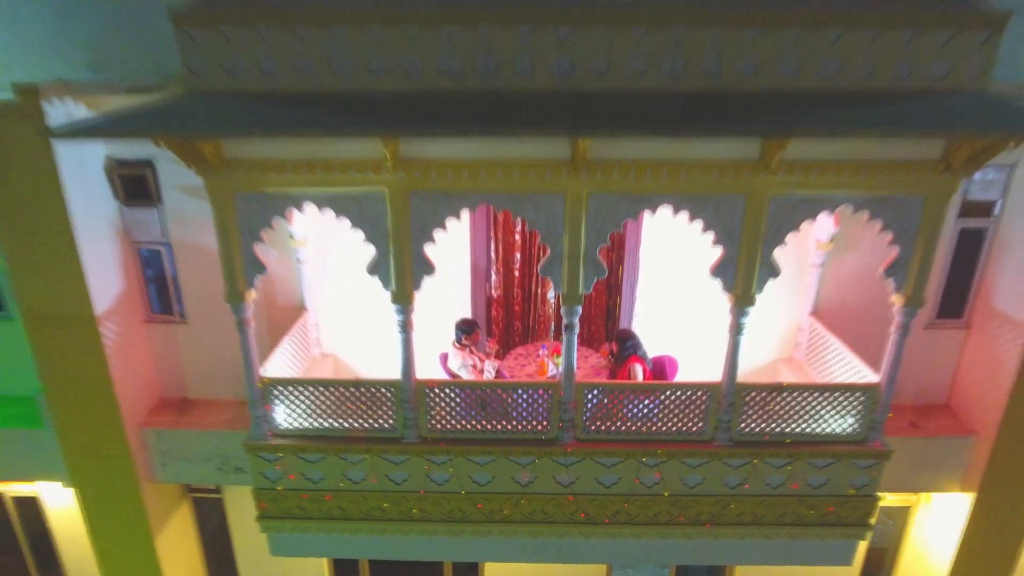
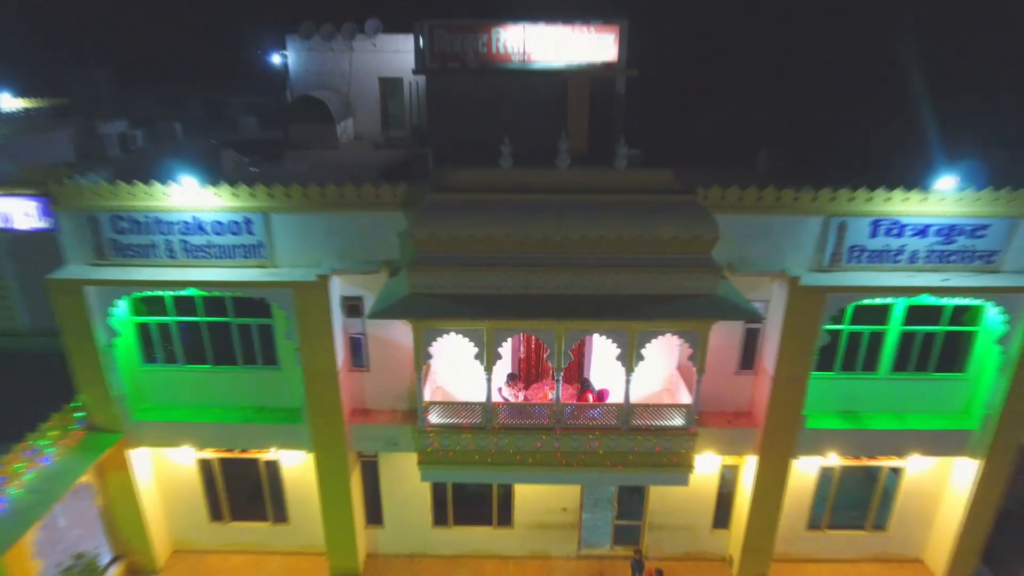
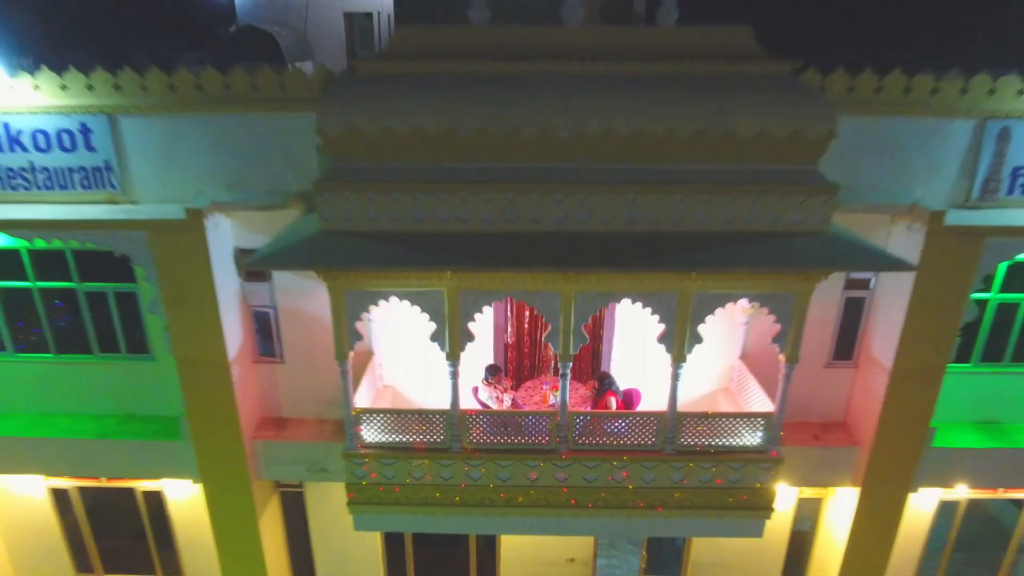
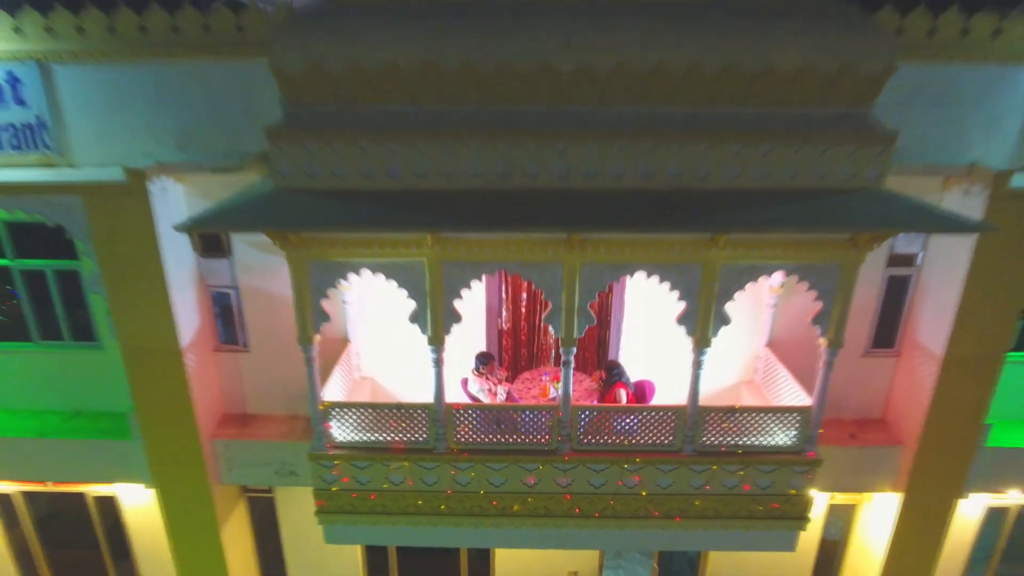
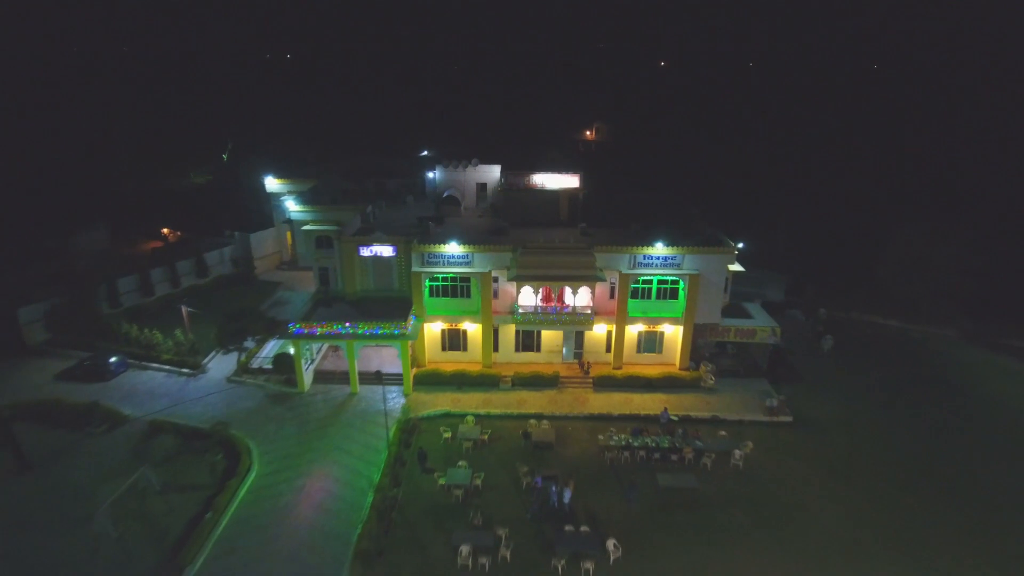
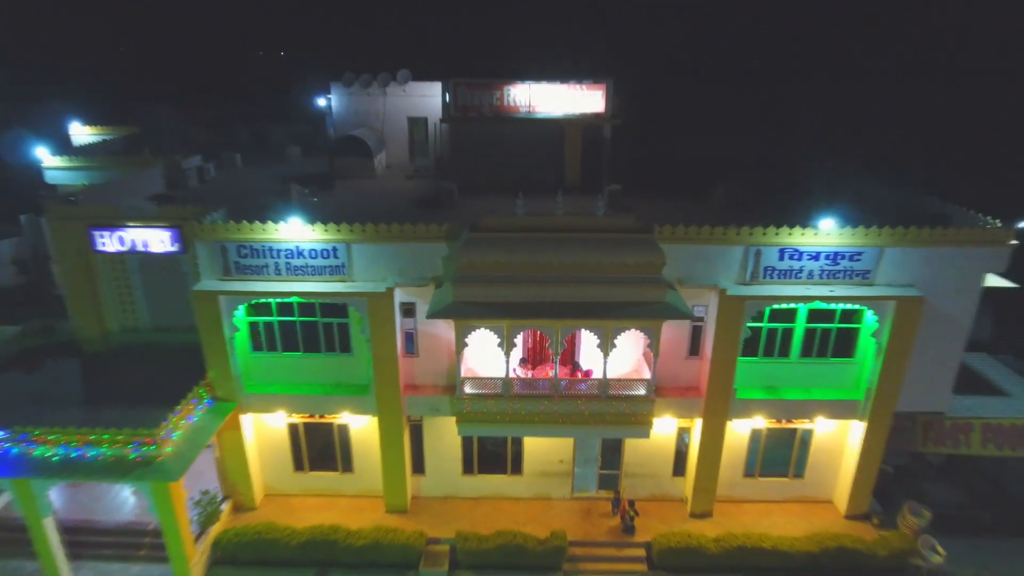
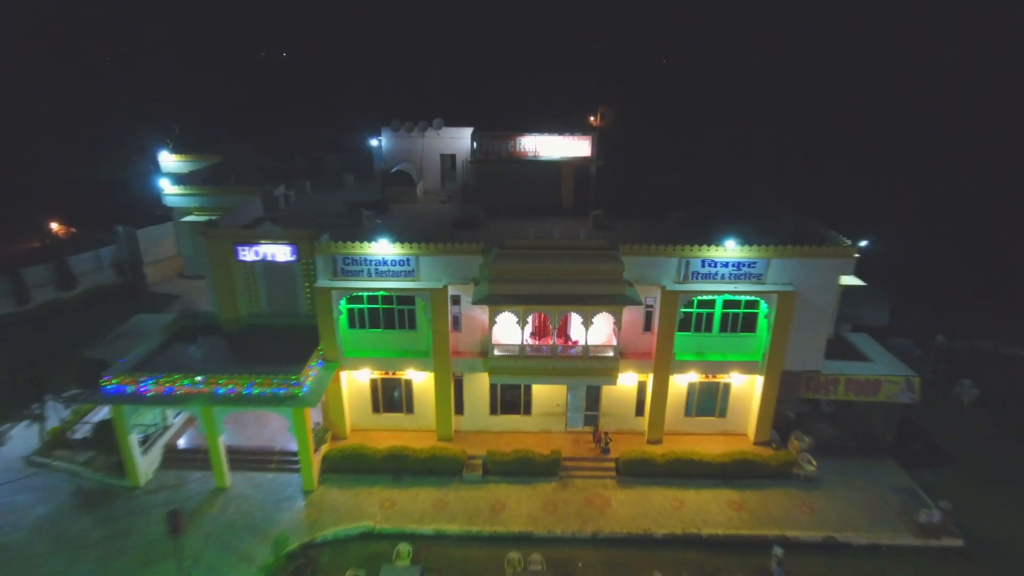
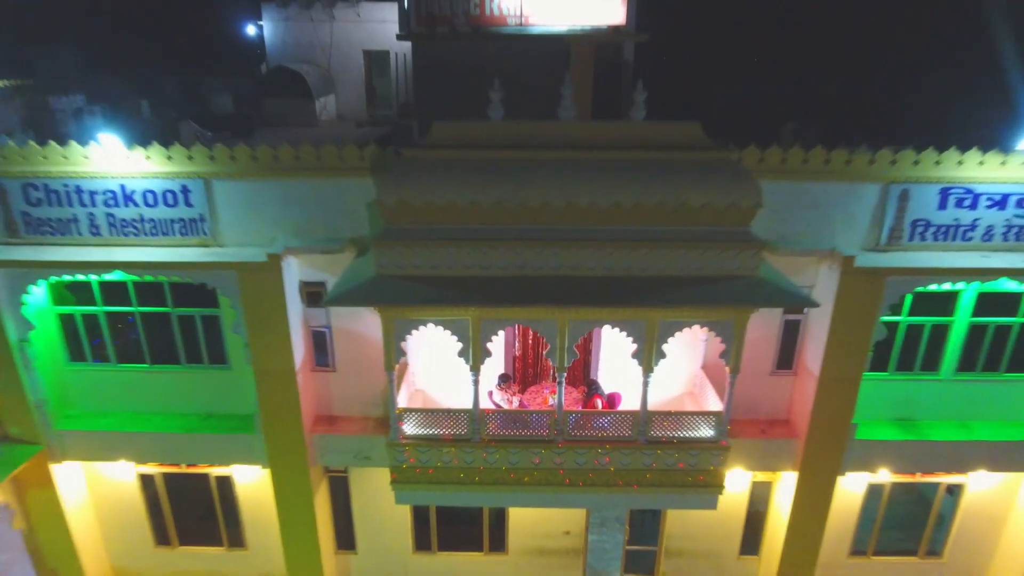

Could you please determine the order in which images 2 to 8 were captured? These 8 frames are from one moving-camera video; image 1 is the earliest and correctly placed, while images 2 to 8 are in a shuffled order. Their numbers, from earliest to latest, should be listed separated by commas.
4, 3, 8, 2, 6, 7, 5
